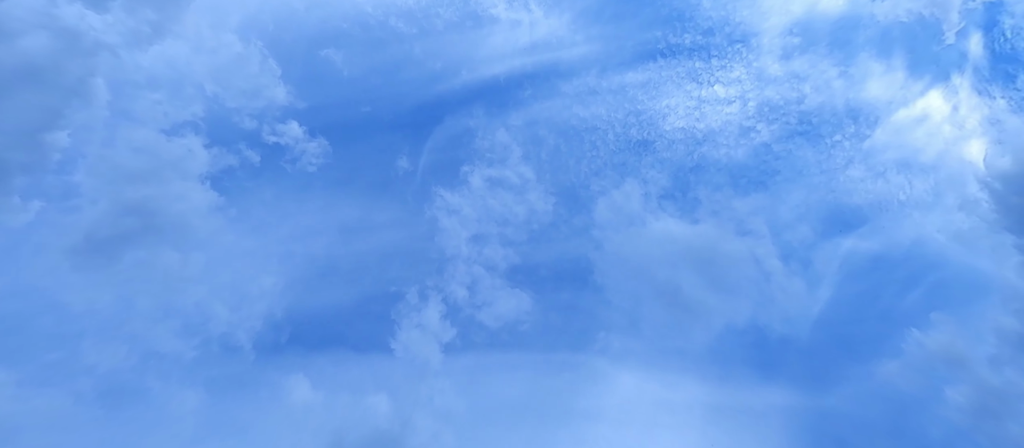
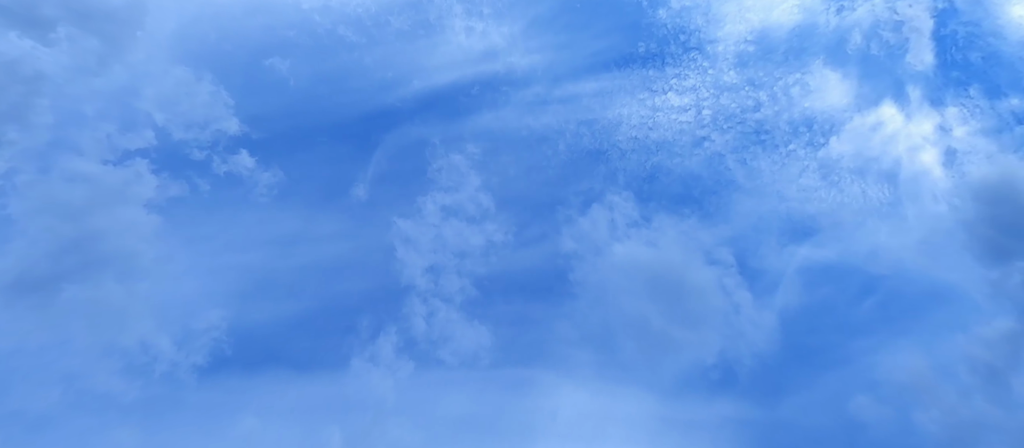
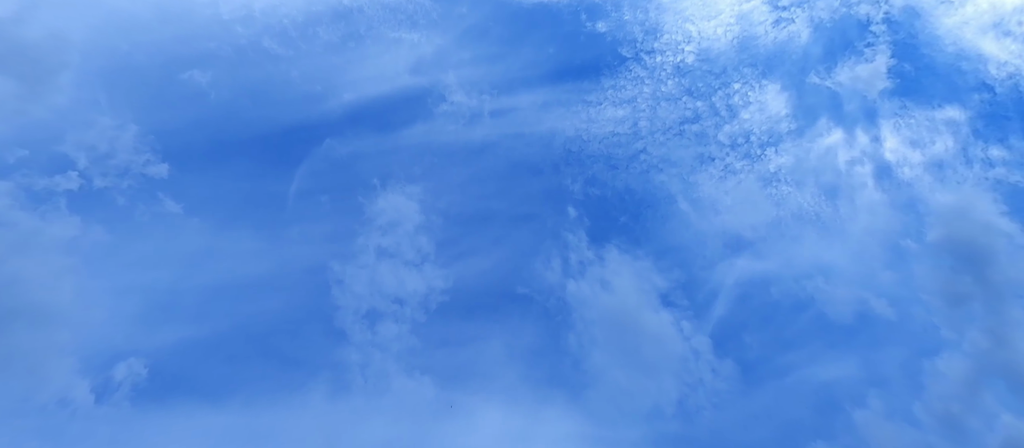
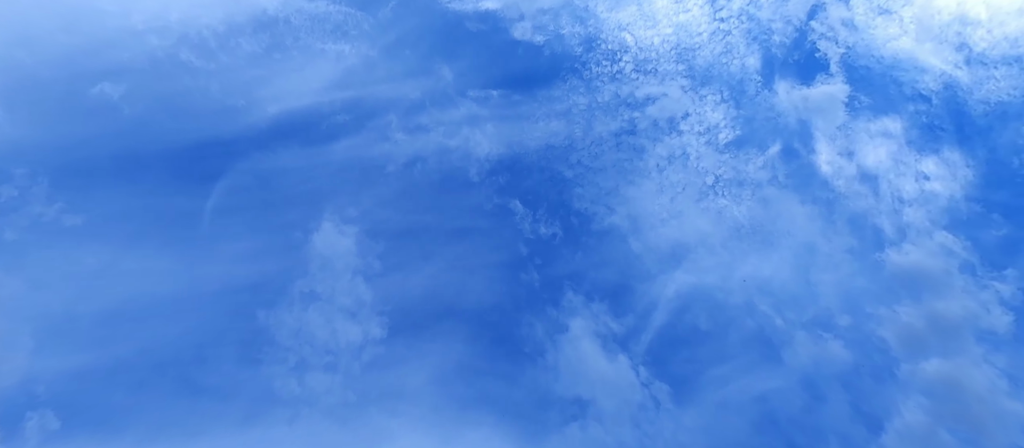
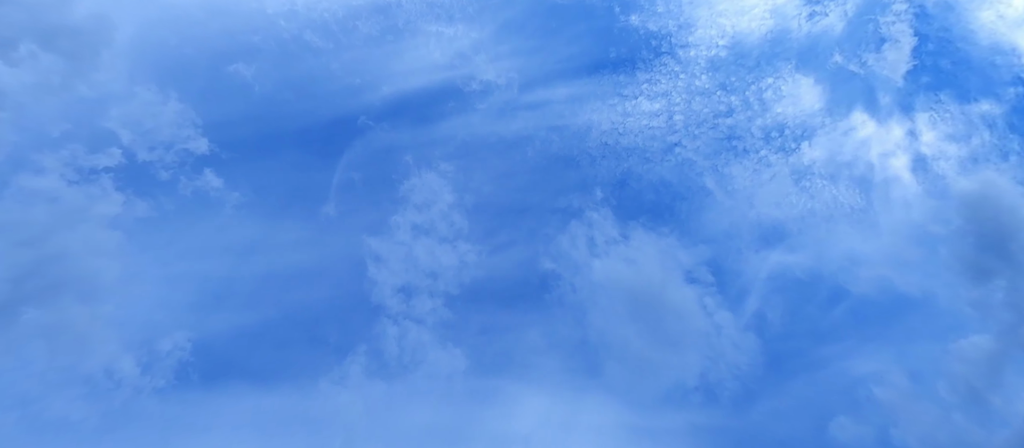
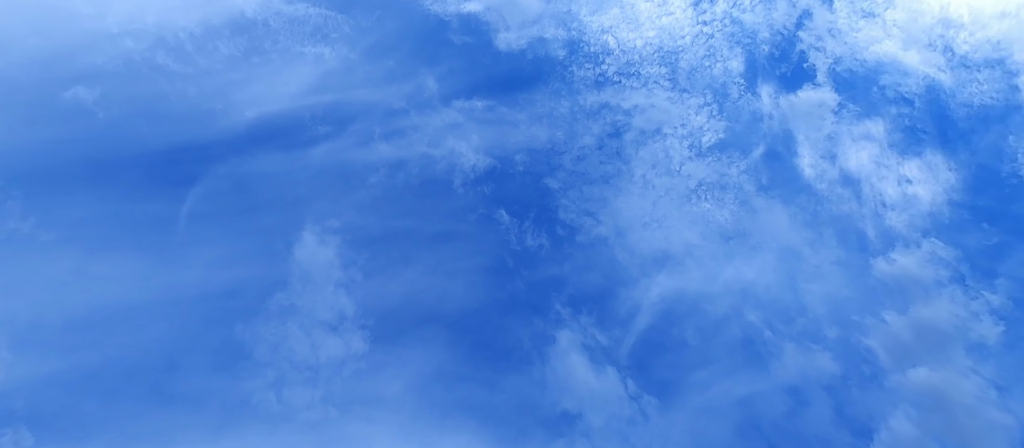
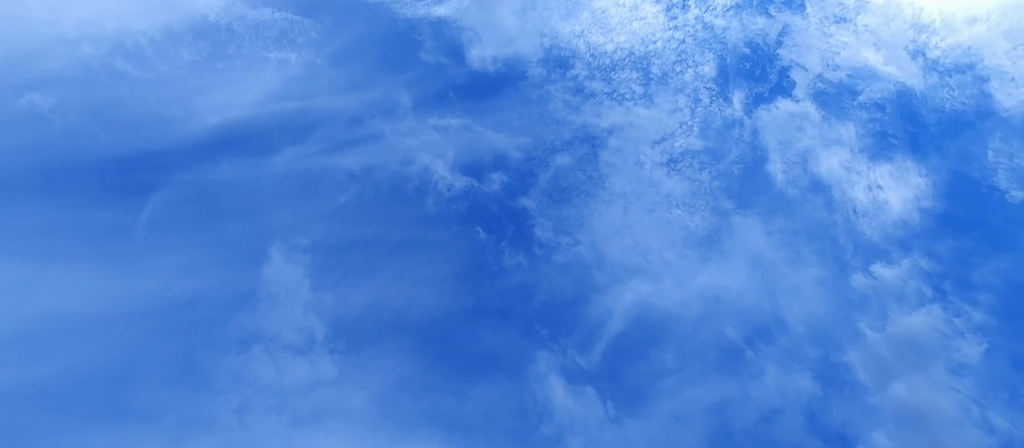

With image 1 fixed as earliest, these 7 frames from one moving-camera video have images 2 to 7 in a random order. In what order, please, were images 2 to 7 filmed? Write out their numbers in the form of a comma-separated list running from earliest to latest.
2, 5, 3, 4, 6, 7
